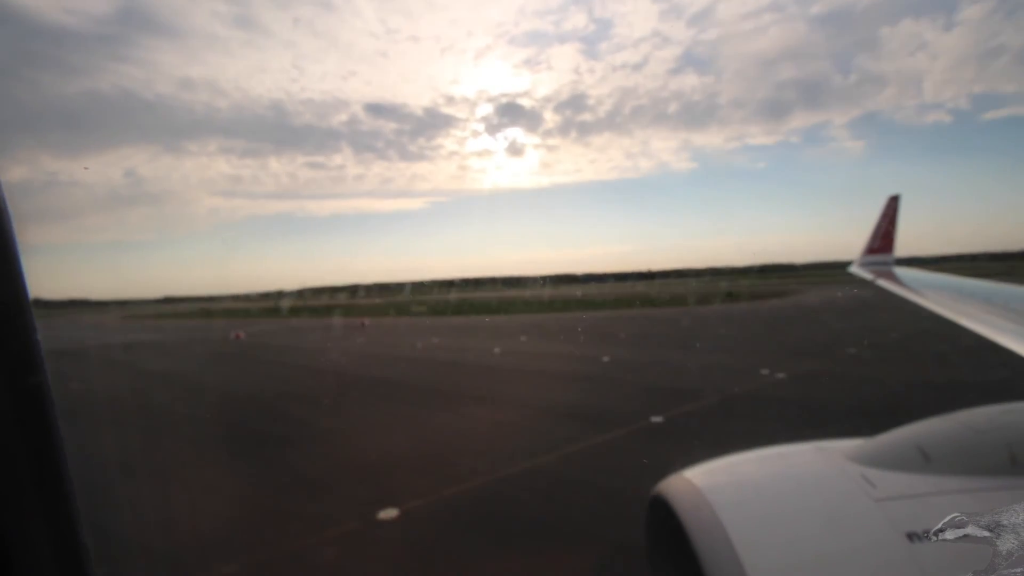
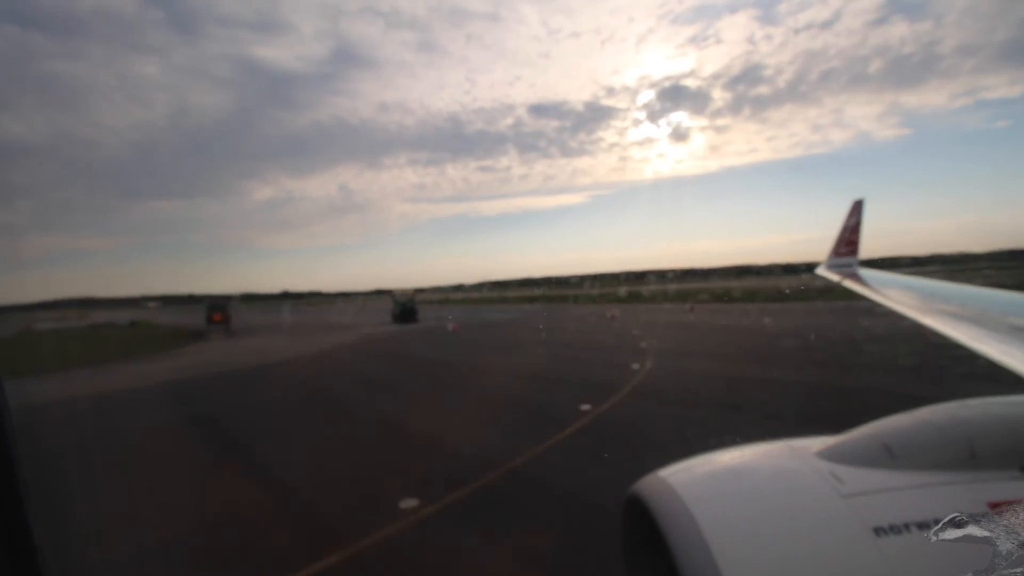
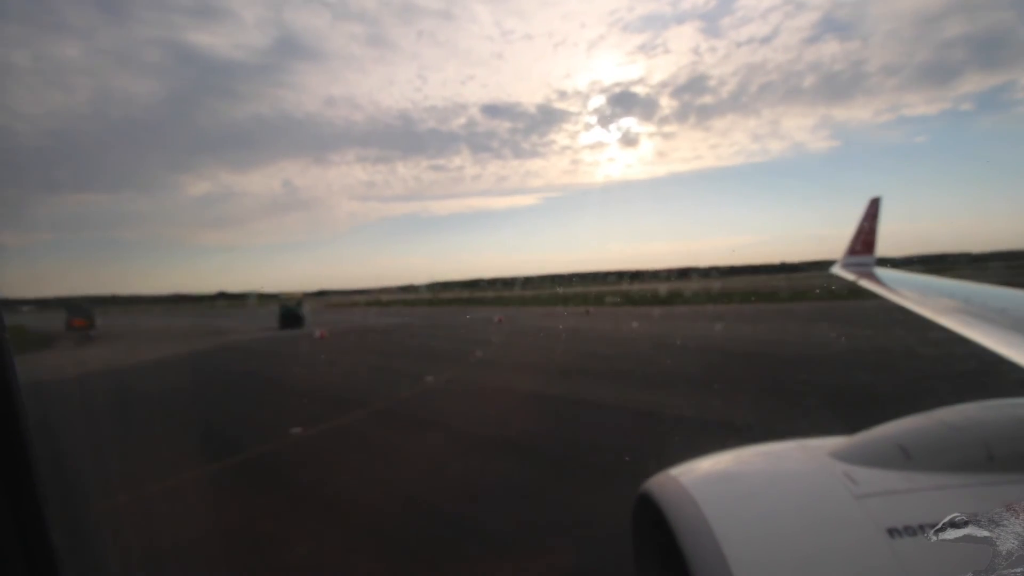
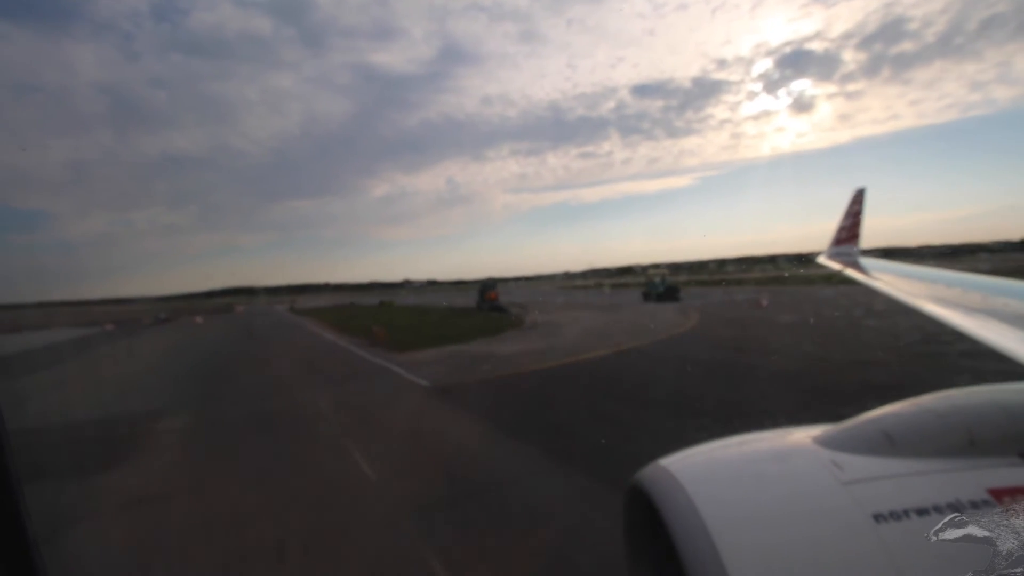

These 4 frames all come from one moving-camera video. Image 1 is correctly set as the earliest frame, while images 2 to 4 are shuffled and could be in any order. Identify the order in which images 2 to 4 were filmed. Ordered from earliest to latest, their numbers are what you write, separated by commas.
3, 2, 4
